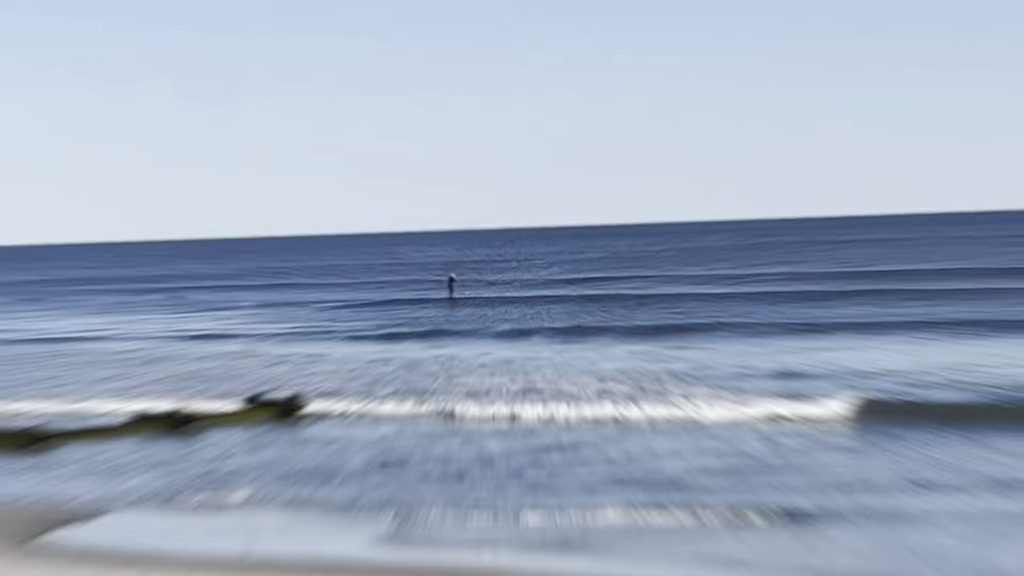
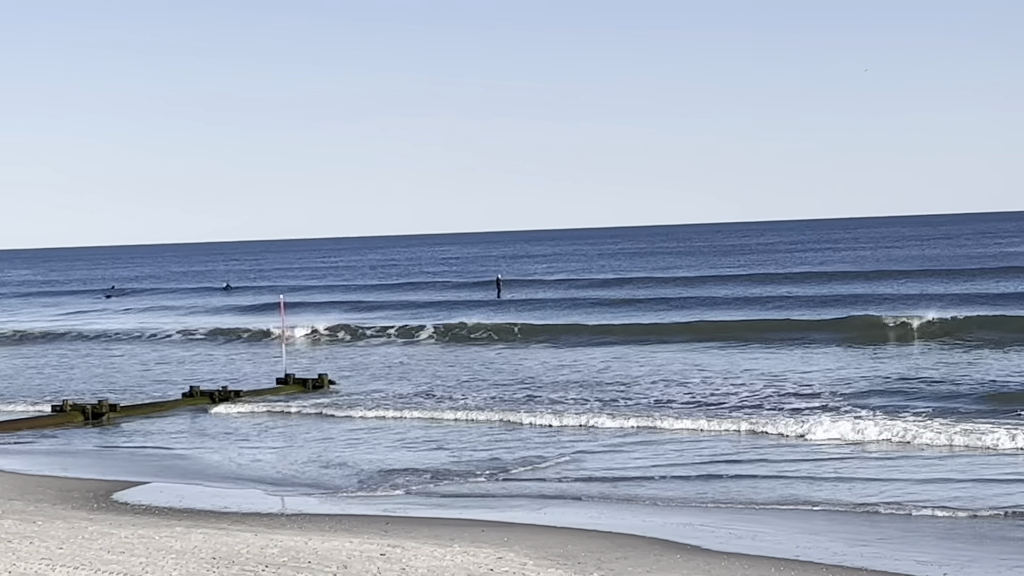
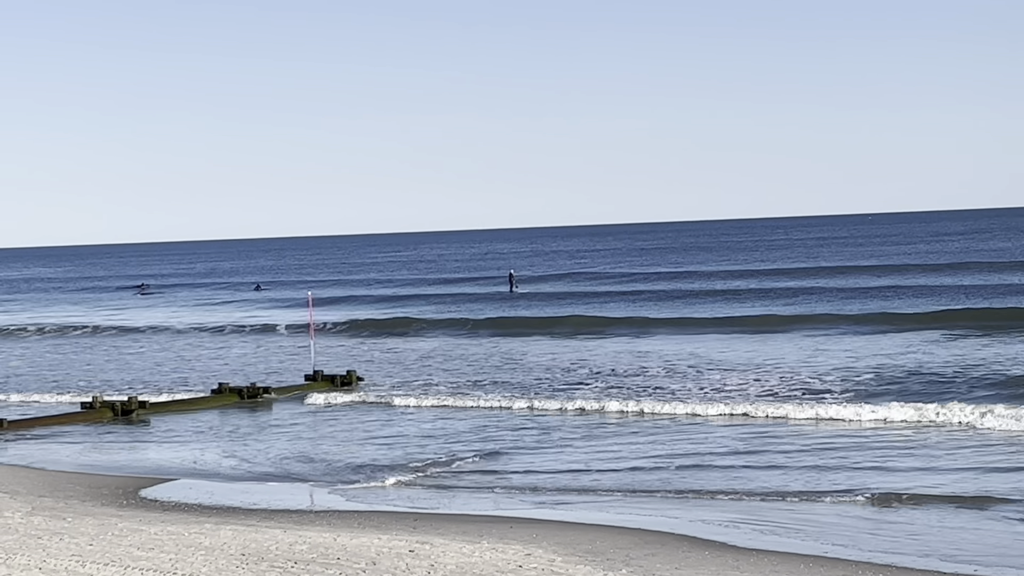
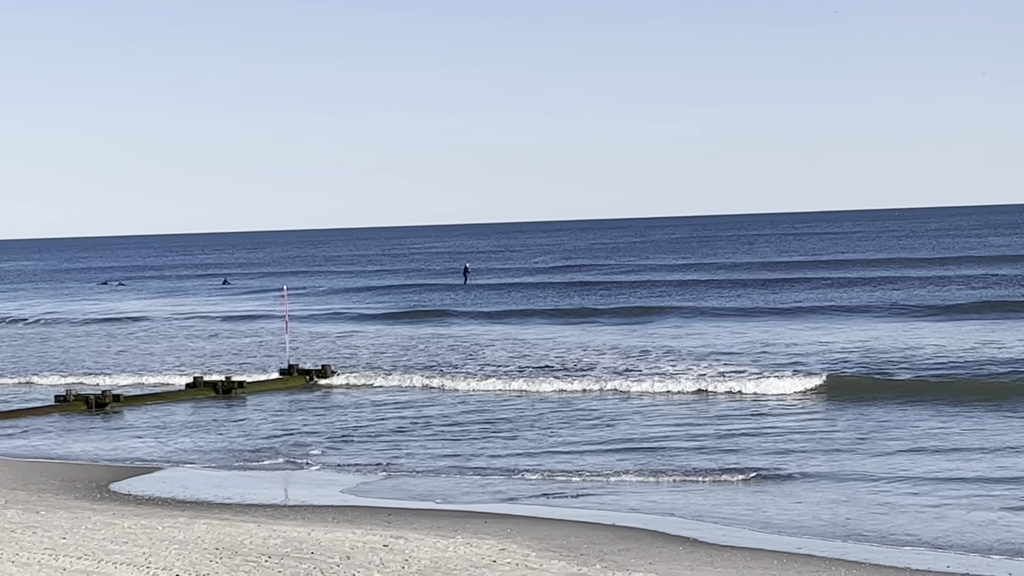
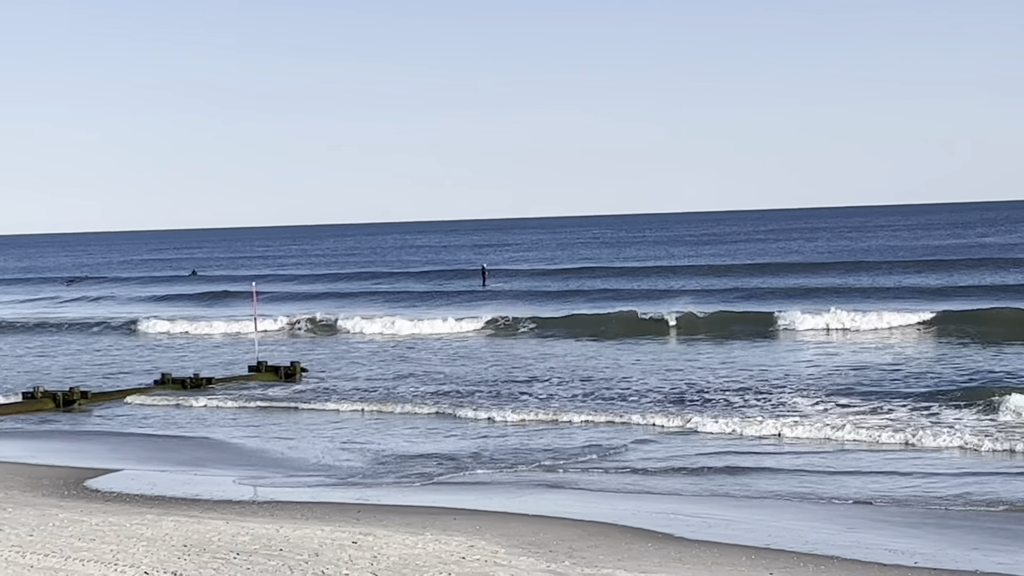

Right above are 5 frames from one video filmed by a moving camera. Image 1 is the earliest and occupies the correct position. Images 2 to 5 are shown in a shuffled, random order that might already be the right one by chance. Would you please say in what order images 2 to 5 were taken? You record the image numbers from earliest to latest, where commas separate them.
4, 3, 2, 5
